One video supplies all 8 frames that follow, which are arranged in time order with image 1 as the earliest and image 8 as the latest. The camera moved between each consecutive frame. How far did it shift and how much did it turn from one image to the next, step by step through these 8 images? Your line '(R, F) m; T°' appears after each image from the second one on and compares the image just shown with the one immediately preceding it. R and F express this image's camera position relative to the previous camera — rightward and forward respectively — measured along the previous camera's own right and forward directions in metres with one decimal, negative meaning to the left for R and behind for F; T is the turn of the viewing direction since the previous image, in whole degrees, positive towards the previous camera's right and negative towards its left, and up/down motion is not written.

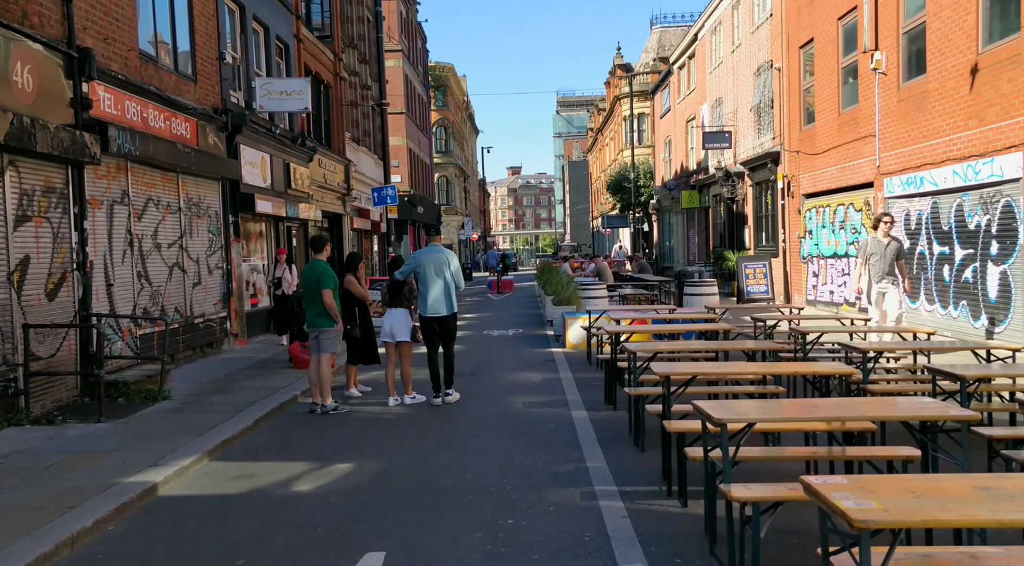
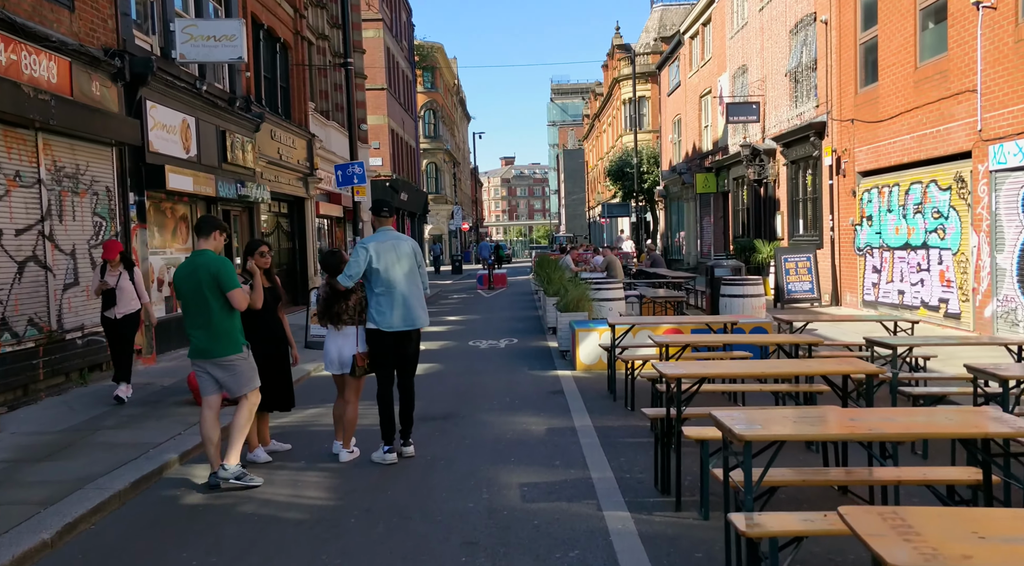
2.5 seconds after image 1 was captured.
(0.0, +3.7) m; 0°
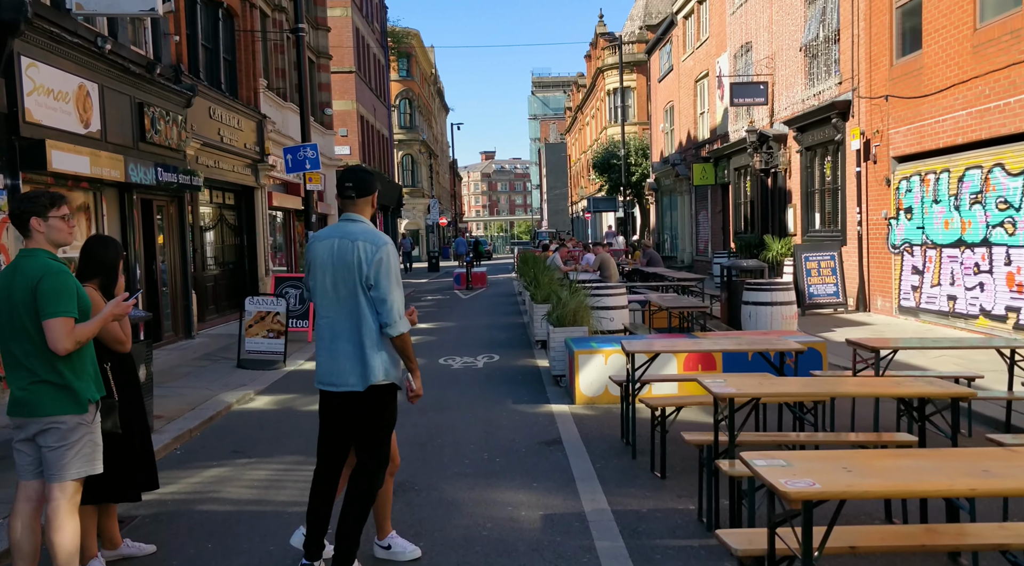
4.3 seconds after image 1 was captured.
(0.0, +2.5) m; +1°
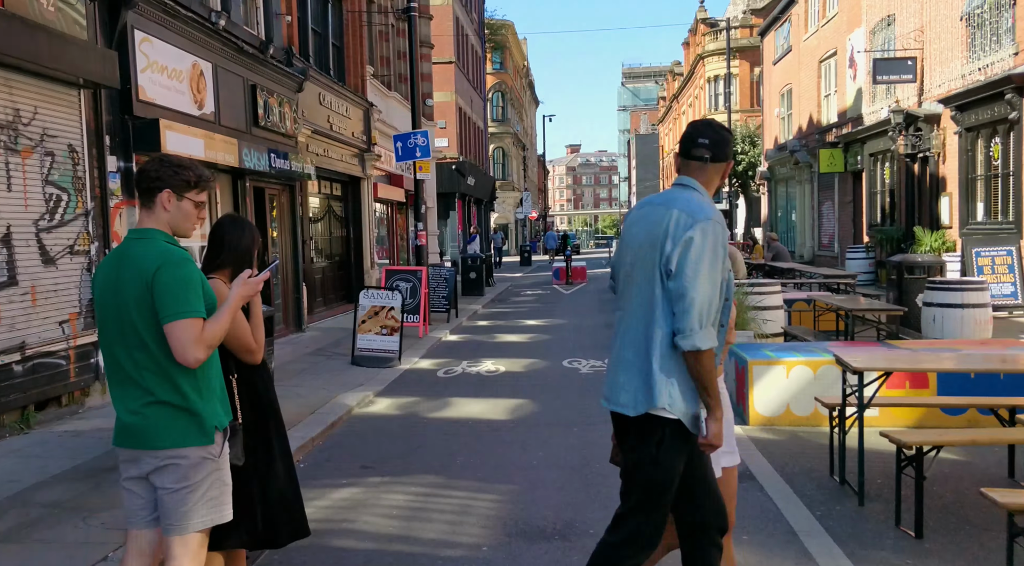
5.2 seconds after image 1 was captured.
(-0.7, +1.2) m; -5°
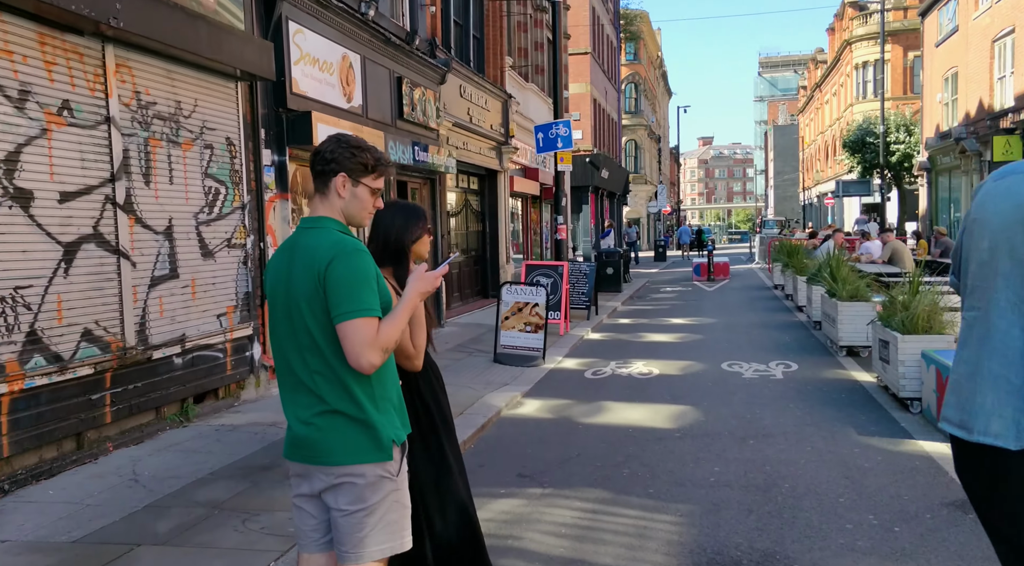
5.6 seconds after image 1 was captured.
(-0.4, +0.7) m; -7°
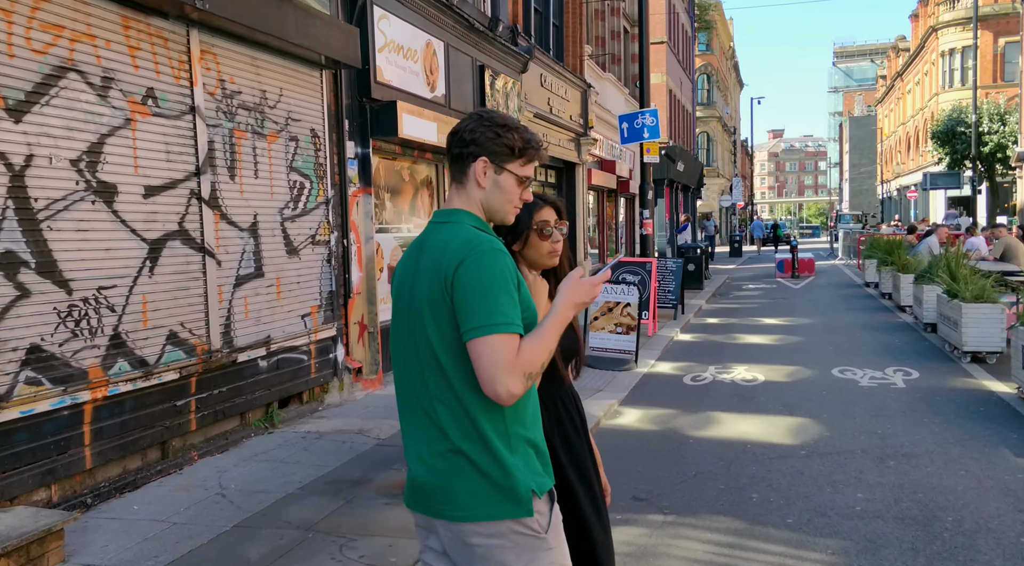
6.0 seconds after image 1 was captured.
(-0.4, +0.7) m; -3°
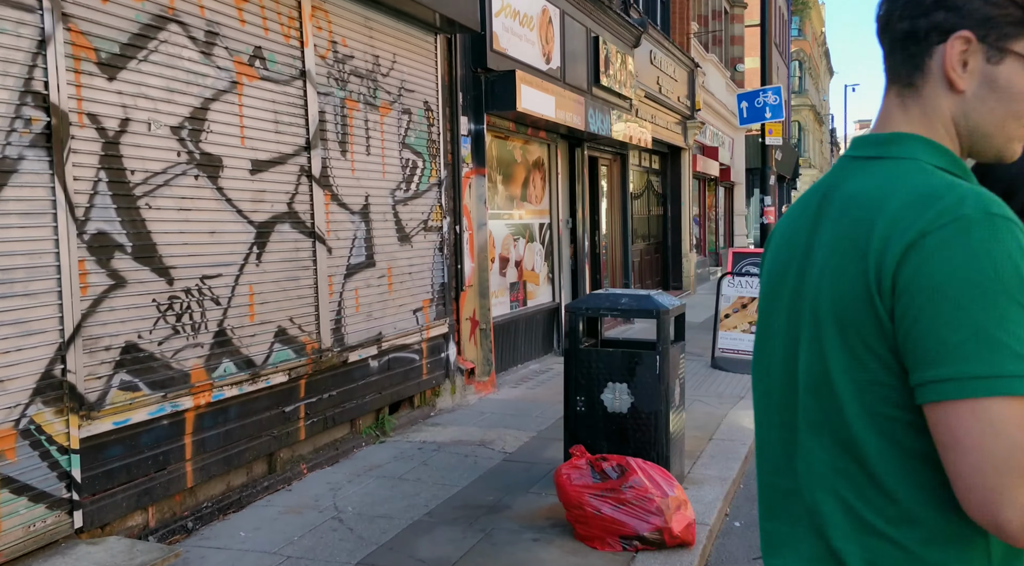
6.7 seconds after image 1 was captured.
(-0.7, +1.2) m; -4°
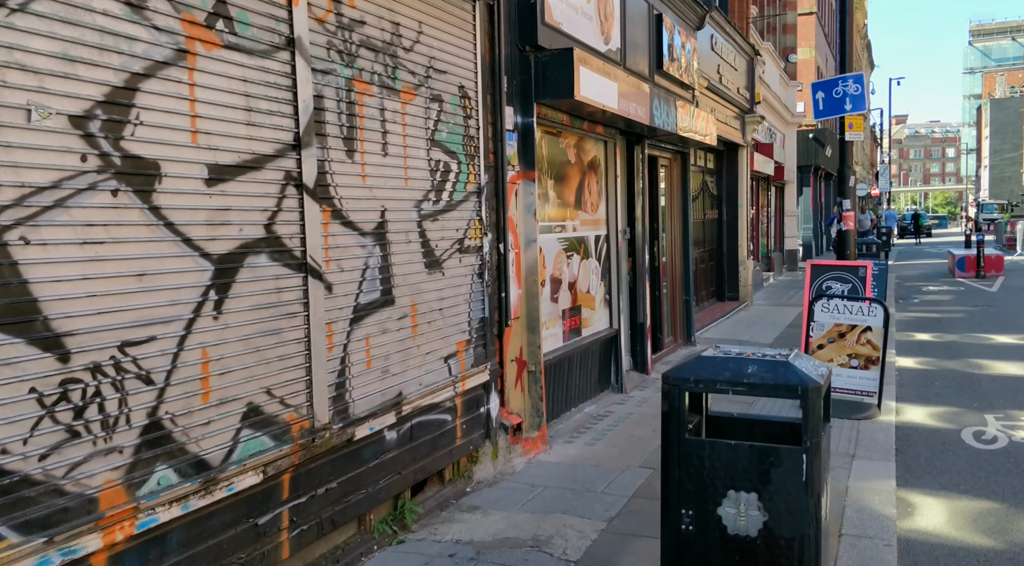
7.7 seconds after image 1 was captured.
(-0.2, +2.3) m; -2°
